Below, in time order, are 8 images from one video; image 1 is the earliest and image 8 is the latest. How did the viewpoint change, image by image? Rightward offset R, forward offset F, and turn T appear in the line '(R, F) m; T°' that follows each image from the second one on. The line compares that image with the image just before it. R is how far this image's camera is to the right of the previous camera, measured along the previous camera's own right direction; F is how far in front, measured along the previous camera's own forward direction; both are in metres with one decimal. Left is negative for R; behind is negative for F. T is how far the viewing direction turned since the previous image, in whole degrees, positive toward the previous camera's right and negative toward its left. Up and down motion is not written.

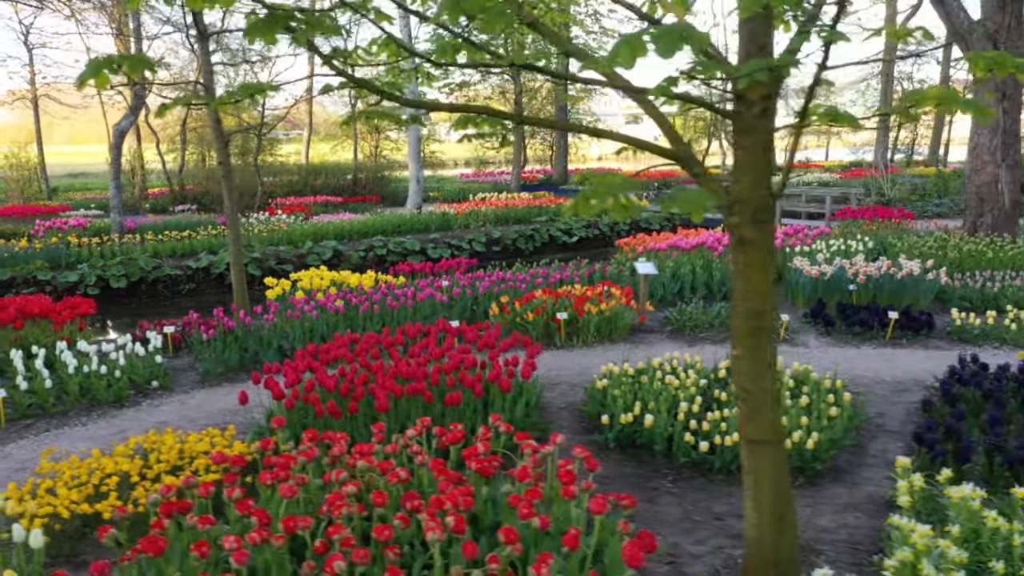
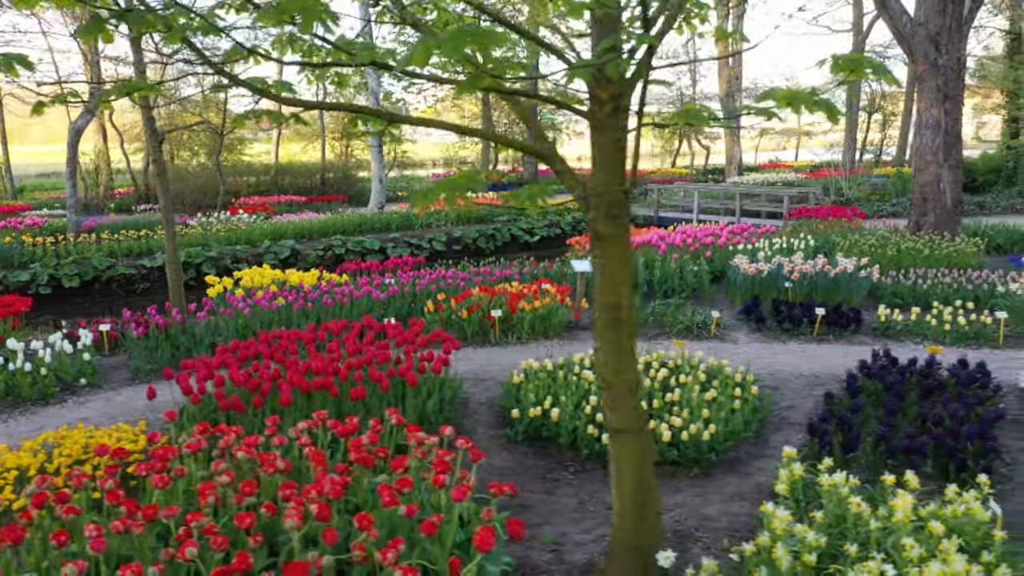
(+0.4, -0.1) m; +1°
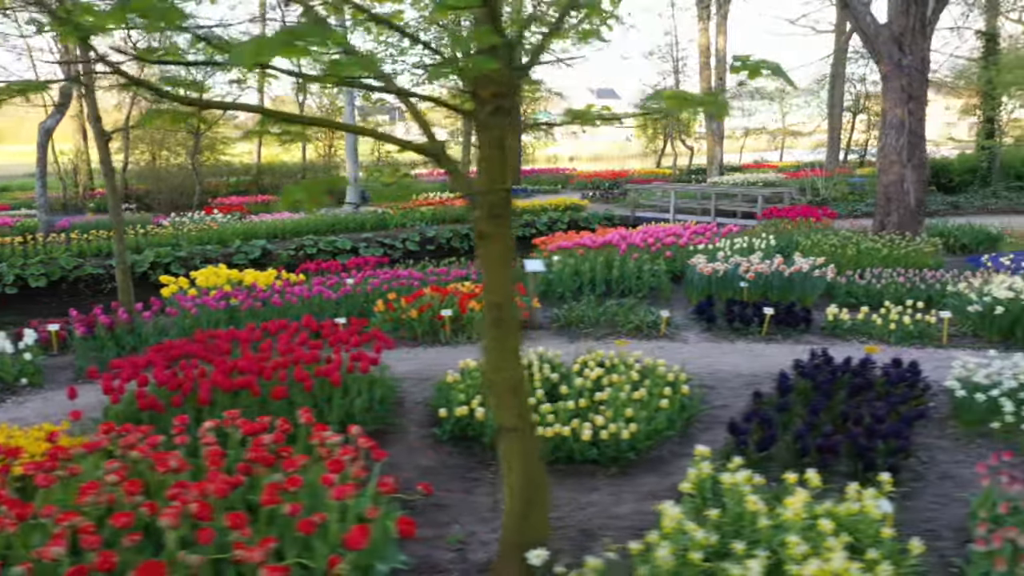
(+0.4, 0.0) m; 0°
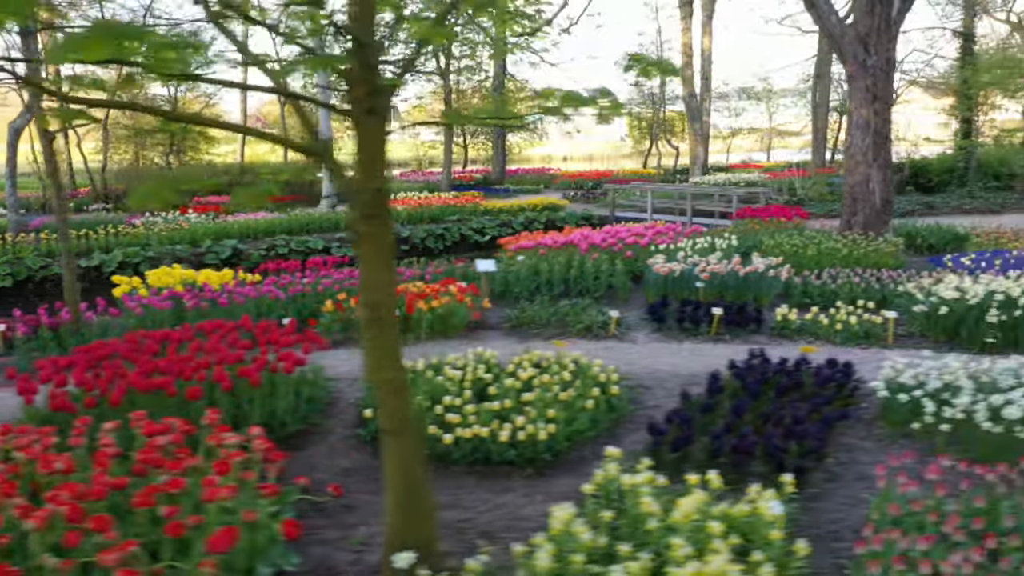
(+0.4, 0.0) m; 0°
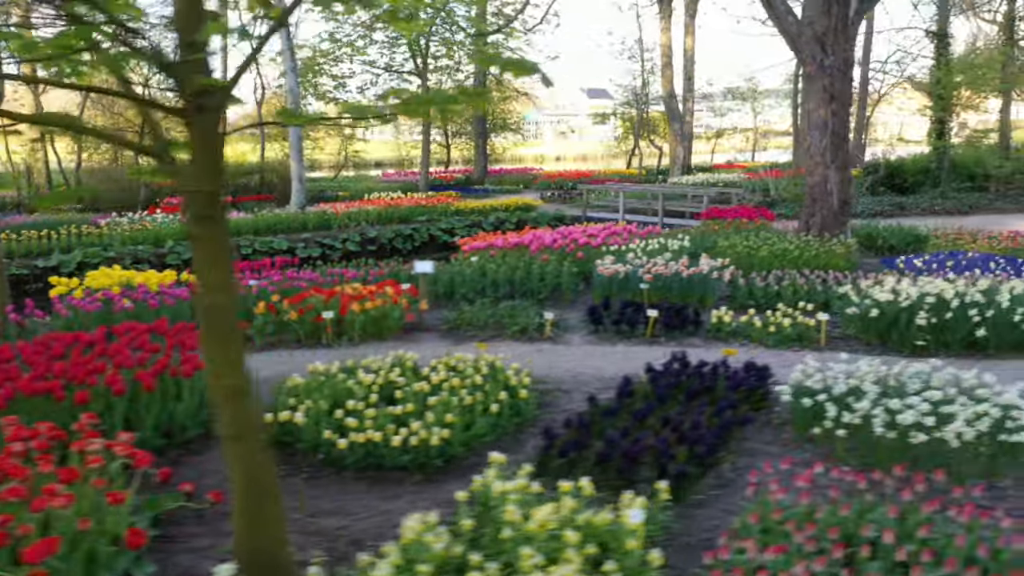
(+0.5, +0.1) m; 0°
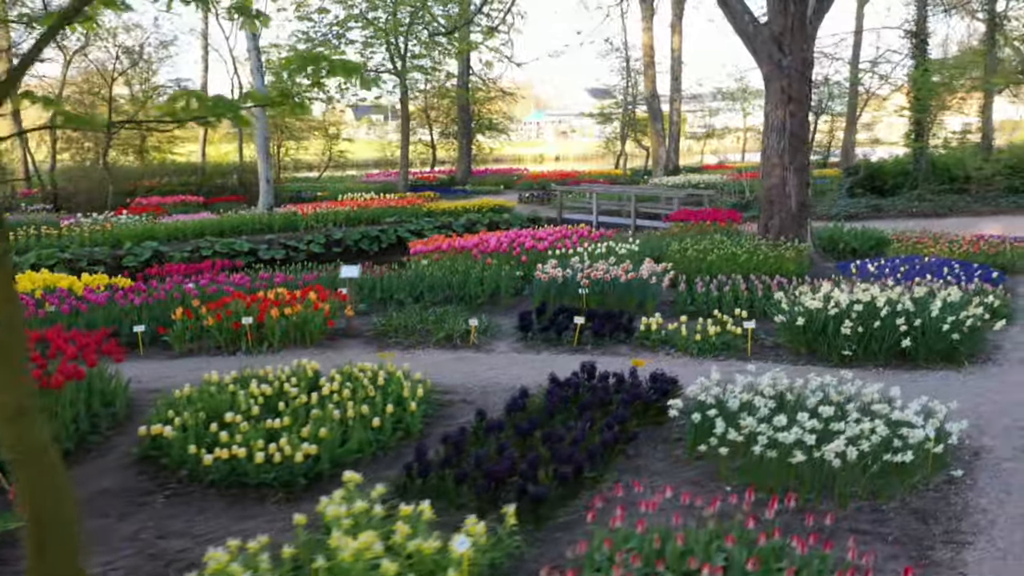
(+0.7, +0.2) m; 0°
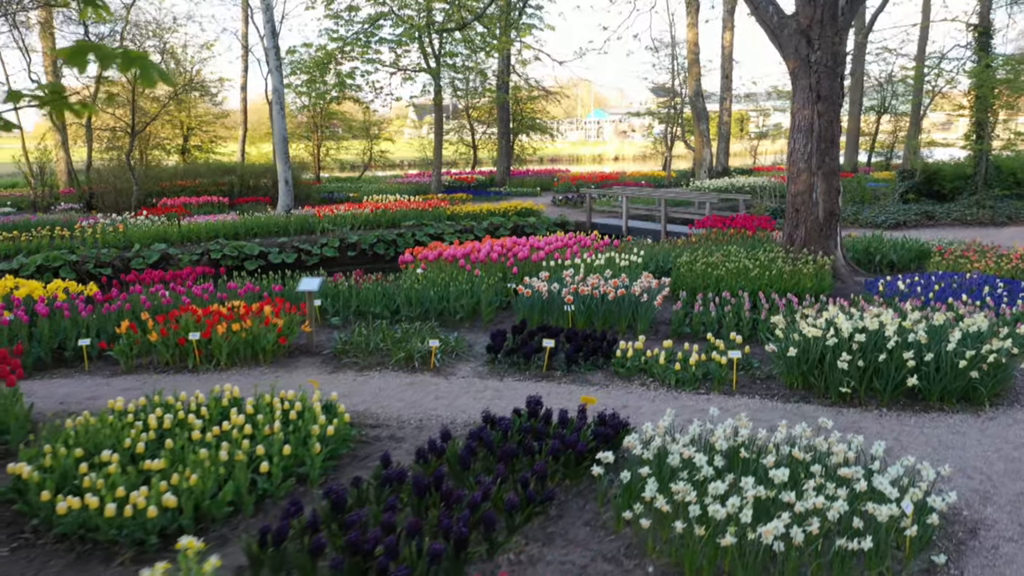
(+0.7, +0.7) m; -4°
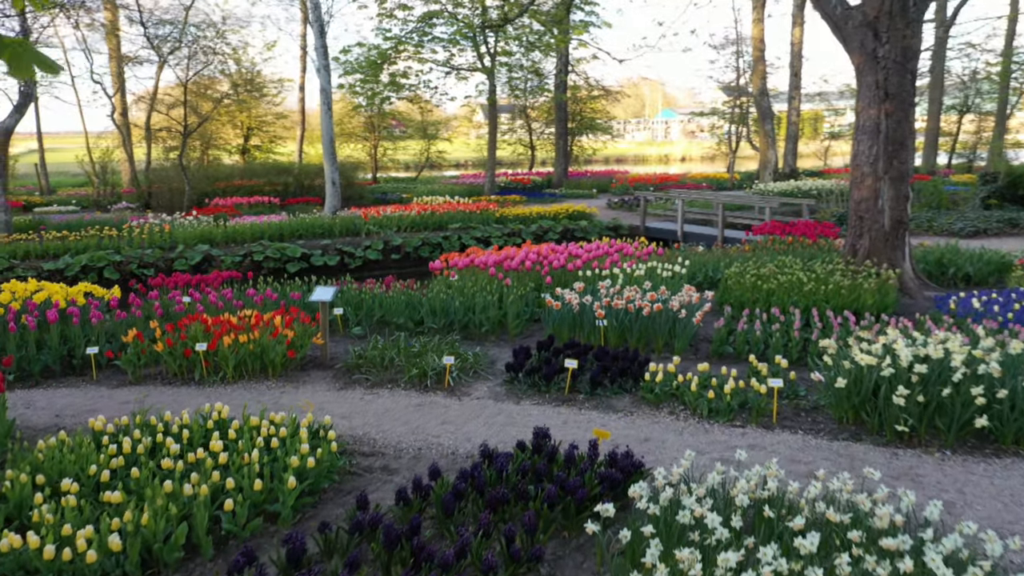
(+0.3, +0.5) m; -5°
